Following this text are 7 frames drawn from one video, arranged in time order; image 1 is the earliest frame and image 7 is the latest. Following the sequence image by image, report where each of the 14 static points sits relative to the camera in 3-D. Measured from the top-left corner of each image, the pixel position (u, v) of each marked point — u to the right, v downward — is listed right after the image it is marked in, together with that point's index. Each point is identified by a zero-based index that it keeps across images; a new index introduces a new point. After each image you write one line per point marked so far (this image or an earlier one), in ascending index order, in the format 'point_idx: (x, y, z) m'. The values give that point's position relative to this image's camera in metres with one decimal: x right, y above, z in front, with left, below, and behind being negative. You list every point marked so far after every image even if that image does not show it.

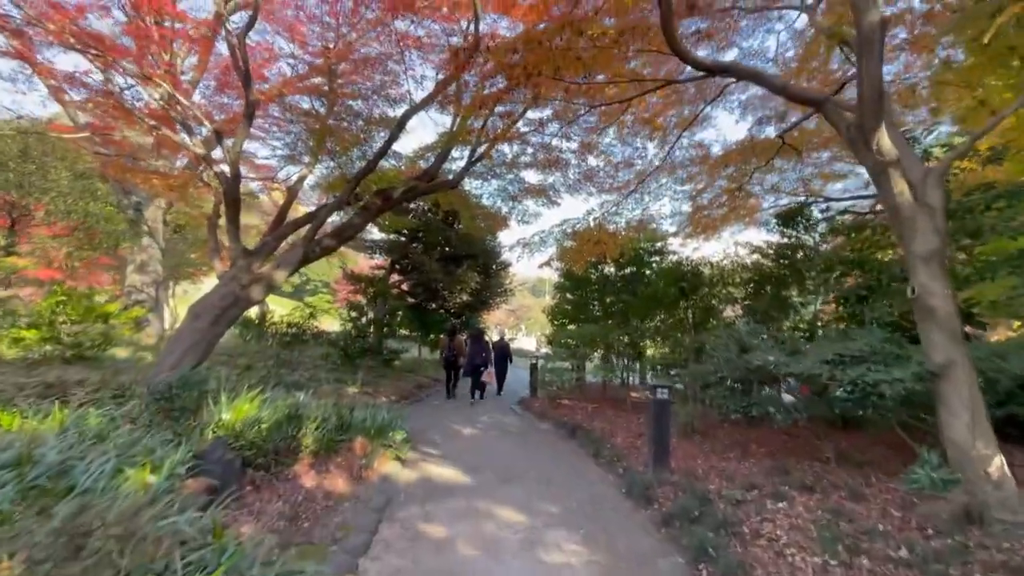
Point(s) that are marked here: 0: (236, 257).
0: (-3.9, +0.4, +6.8) m
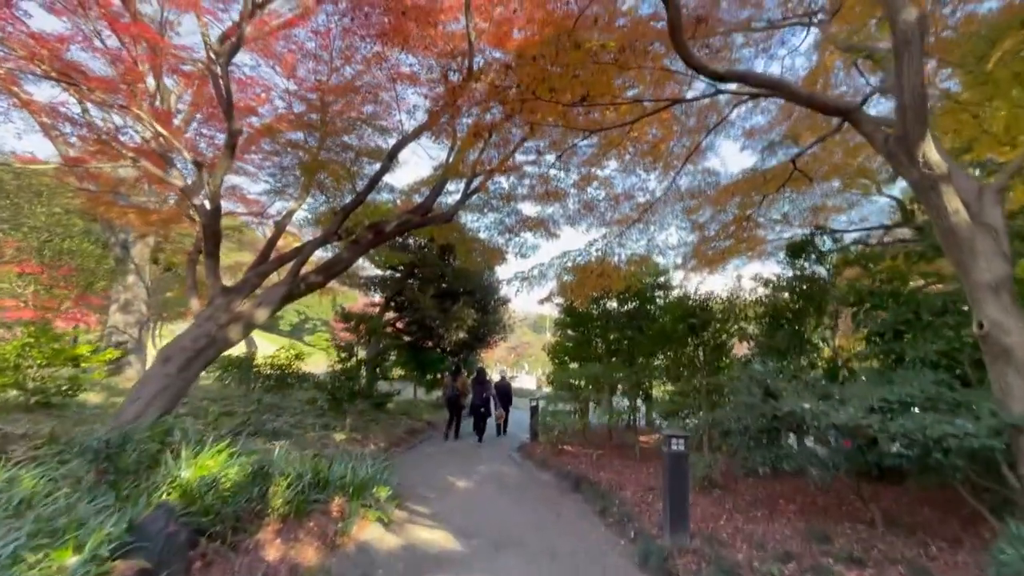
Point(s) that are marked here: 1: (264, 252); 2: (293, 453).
0: (-4.0, -0.1, +6.4) m
1: (-3.8, +0.6, +7.4) m
2: (-2.7, -2.0, +5.8) m
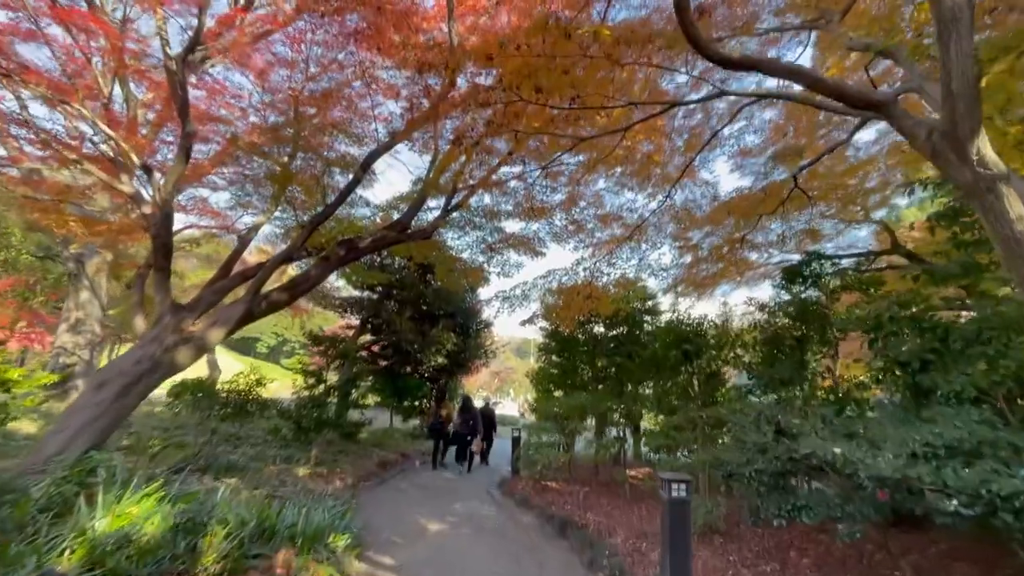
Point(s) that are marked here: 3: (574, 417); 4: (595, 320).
0: (-4.2, -0.3, +5.7) m
1: (-4.1, +0.3, +6.8) m
2: (-2.9, -2.2, +5.1) m
3: (+0.9, -2.0, +7.3) m
4: (+1.4, -0.6, +8.7) m
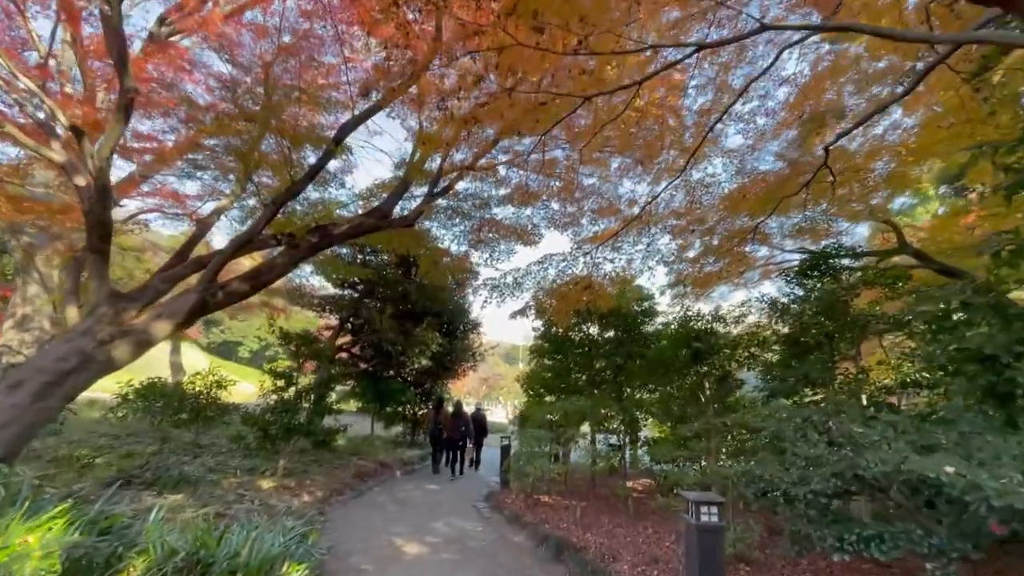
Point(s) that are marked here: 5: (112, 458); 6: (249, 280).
0: (-4.3, -0.2, +5.0) m
1: (-4.2, +0.4, +6.0) m
2: (-3.0, -2.1, +4.4) m
3: (+0.7, -1.9, +6.6) m
4: (+1.3, -0.5, +8.0) m
5: (-5.4, -2.3, +6.4) m
6: (-3.2, +0.1, +5.9) m
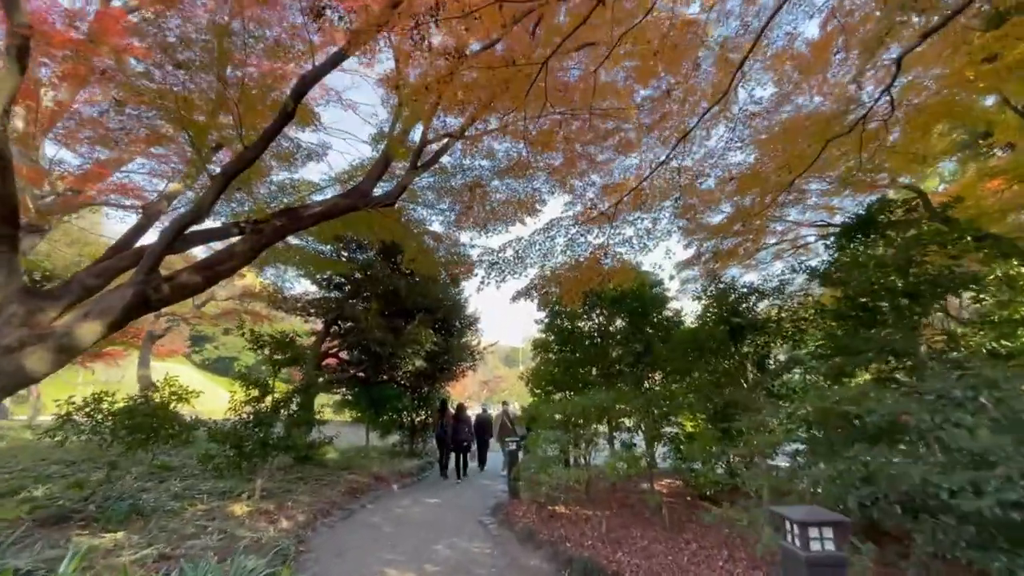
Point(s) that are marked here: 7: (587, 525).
0: (-4.3, -0.1, +4.0) m
1: (-4.2, +0.5, +5.1) m
2: (-2.9, -2.0, +3.4) m
3: (+0.8, -1.6, +5.7) m
4: (+1.3, -0.3, +7.1) m
5: (-5.3, -2.3, +5.5) m
6: (-3.2, +0.2, +5.0) m
7: (+0.8, -2.6, +5.3) m
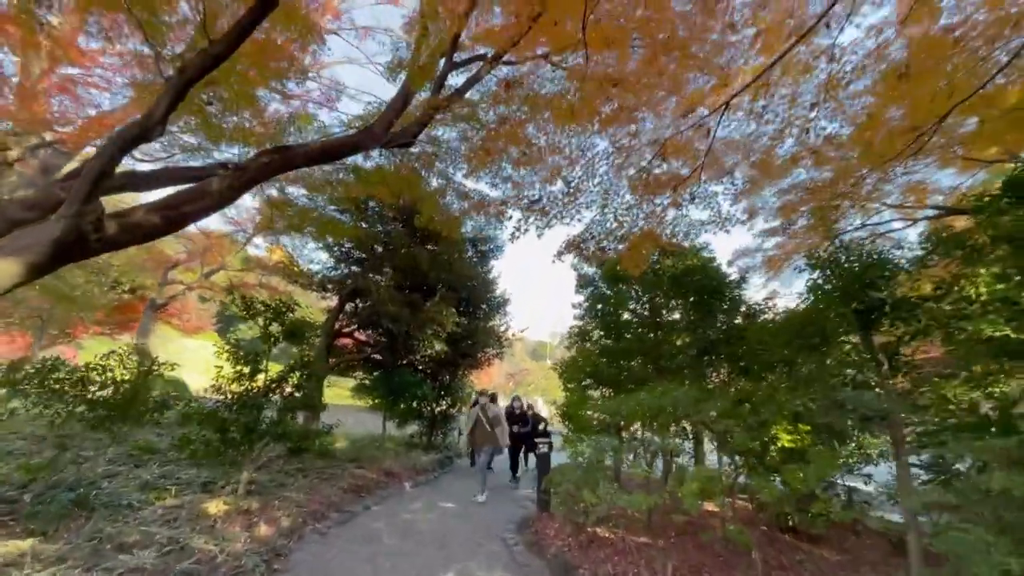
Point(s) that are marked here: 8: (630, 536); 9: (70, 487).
0: (-4.0, +0.4, +3.1) m
1: (-3.8, +1.0, +4.1) m
2: (-2.7, -1.5, +2.4) m
3: (+1.2, -1.3, +4.4) m
4: (+1.7, +0.1, +5.8) m
5: (-5.0, -1.8, +4.6) m
6: (-2.9, +0.6, +3.9) m
7: (+1.1, -2.3, +4.0) m
8: (+1.1, -2.4, +4.6) m
9: (-4.0, -1.8, +4.4) m
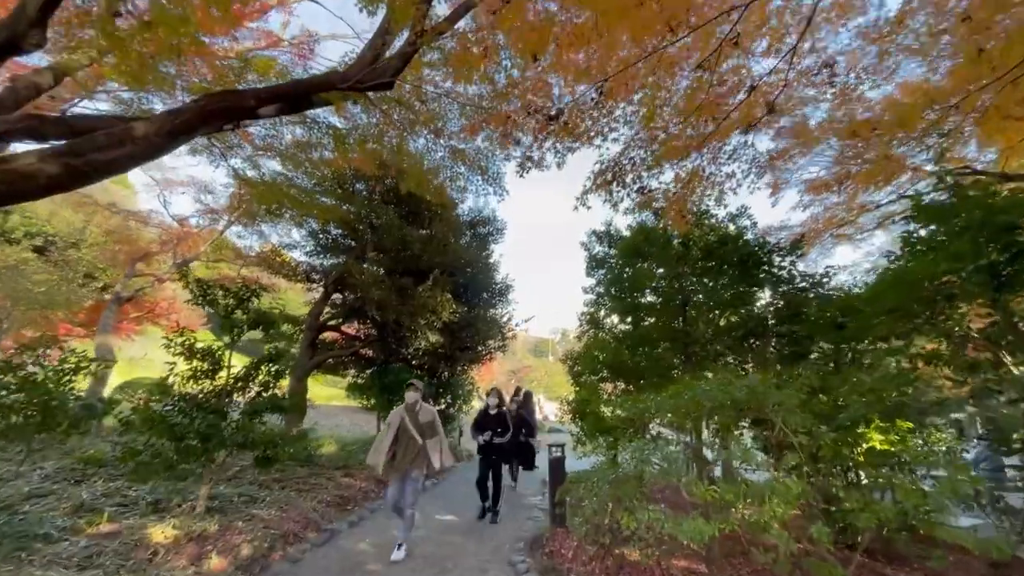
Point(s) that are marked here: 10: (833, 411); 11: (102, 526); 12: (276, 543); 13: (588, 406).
0: (-3.9, +0.5, +2.2) m
1: (-3.8, +1.1, +3.2) m
2: (-2.6, -1.4, +1.5) m
3: (+1.2, -1.0, +3.6) m
4: (+1.8, +0.3, +4.9) m
5: (-4.9, -1.6, +3.7) m
6: (-2.8, +0.8, +3.0) m
7: (+1.2, -2.0, +3.1) m
8: (+1.2, -2.1, +3.7) m
9: (-3.9, -1.6, +3.5) m
10: (+2.2, -0.8, +3.4) m
11: (-3.4, -1.9, +3.9) m
12: (-2.1, -2.3, +4.3) m
13: (+0.8, -1.1, +4.3) m
